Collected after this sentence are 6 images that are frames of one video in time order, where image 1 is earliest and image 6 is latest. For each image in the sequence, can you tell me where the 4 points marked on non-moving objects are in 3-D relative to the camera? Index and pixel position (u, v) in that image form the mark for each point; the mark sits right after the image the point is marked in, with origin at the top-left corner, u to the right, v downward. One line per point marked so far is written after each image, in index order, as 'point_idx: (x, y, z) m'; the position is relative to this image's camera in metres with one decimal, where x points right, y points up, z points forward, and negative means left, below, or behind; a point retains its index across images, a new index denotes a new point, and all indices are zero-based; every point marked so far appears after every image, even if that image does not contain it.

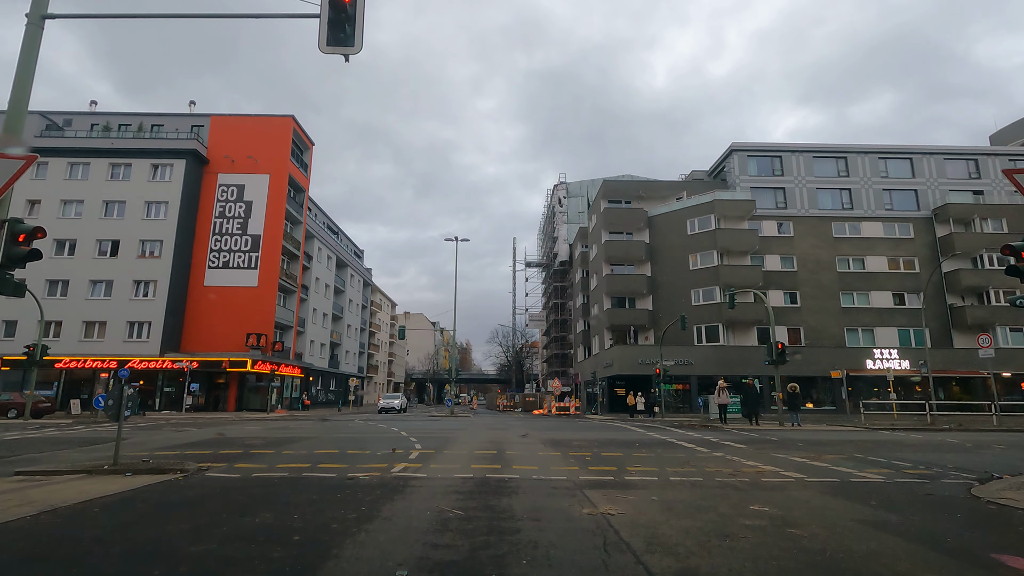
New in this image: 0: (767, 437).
0: (+7.6, -4.5, +15.5) m
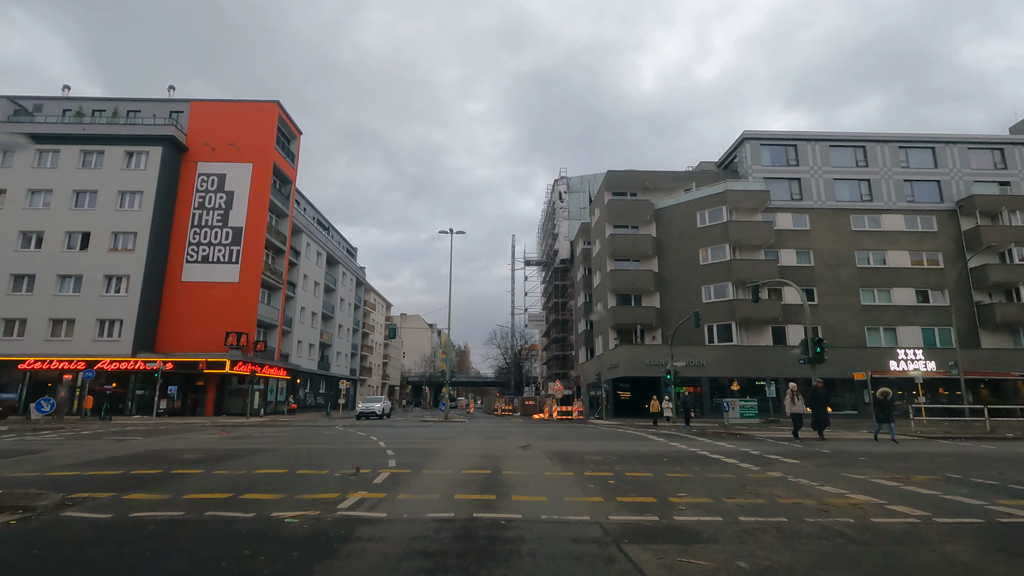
0: (+7.6, -4.0, +12.9) m
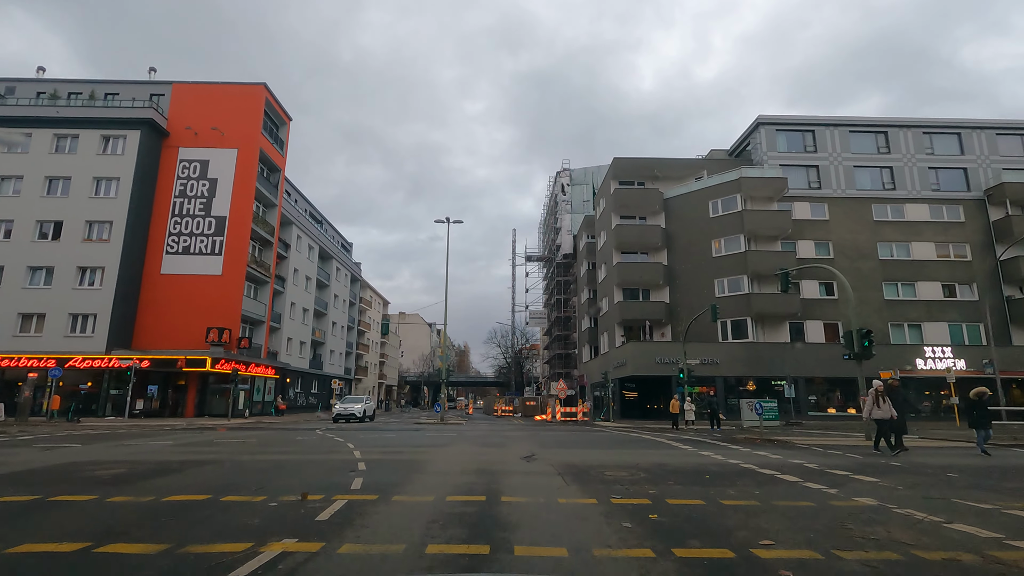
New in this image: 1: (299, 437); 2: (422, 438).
0: (+7.6, -3.5, +10.6) m
1: (-7.1, -5.0, +17.5) m
2: (-2.9, -4.9, +17.2) m
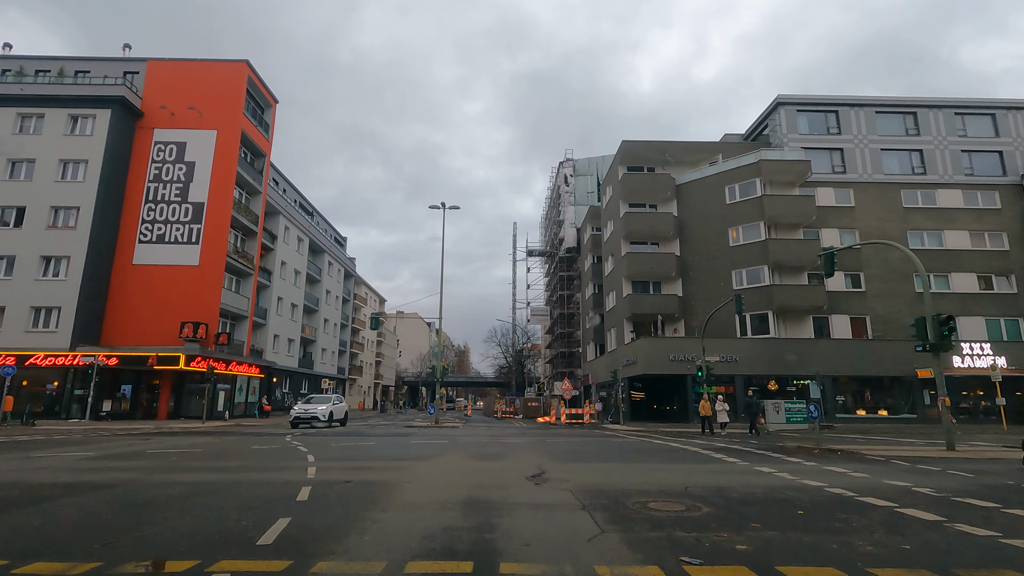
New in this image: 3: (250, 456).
0: (+7.7, -2.9, +7.8) m
1: (-7.1, -4.4, +14.7) m
2: (-2.9, -4.4, +14.4) m
3: (-5.9, -3.8, +11.8) m
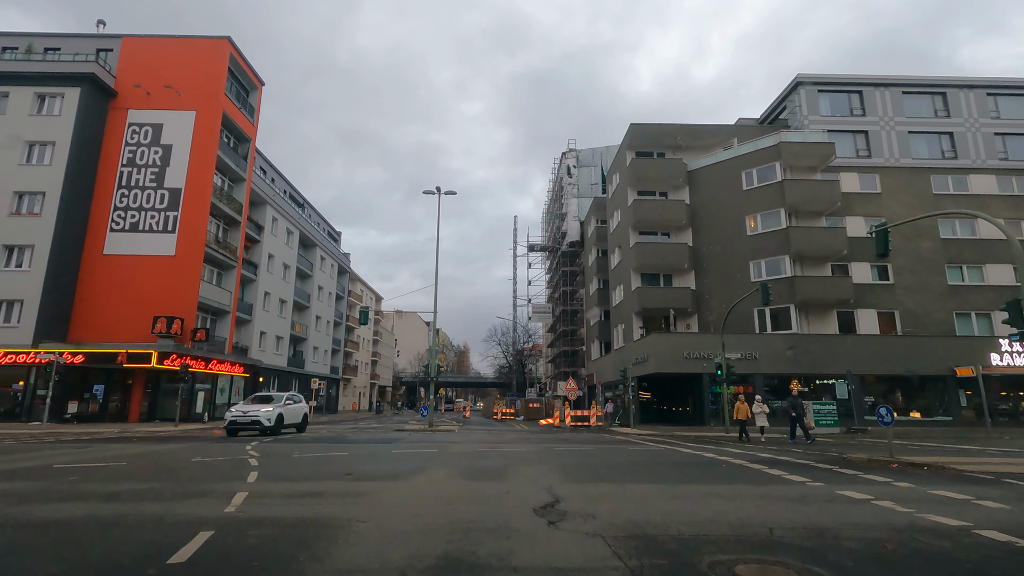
0: (+7.7, -2.4, +5.3) m
1: (-7.0, -3.9, +12.3) m
2: (-2.9, -3.9, +12.0) m
3: (-5.9, -3.3, +9.3) m
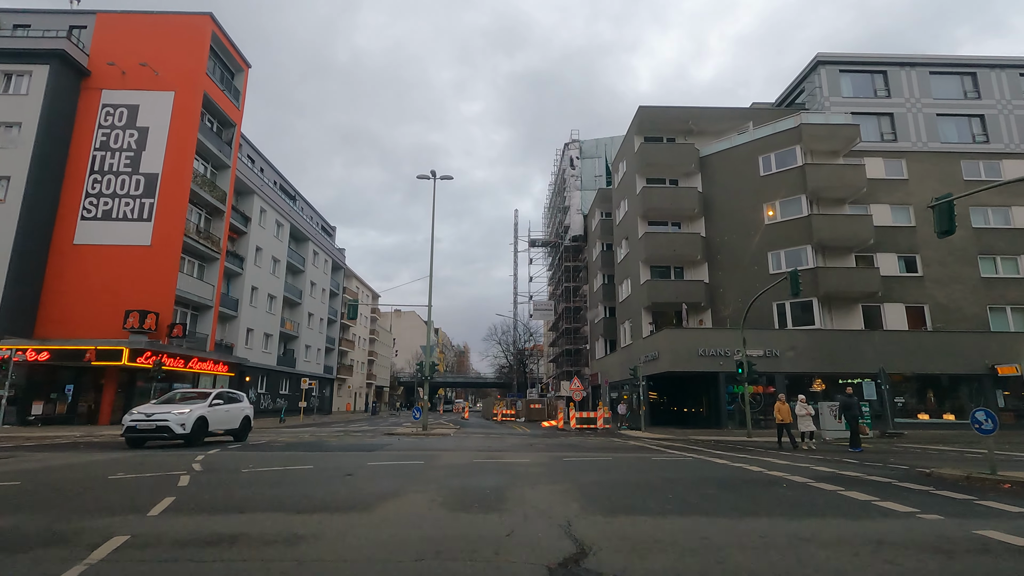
0: (+7.7, -2.0, +3.2) m
1: (-7.0, -3.5, +10.1) m
2: (-2.8, -3.4, +9.8) m
3: (-5.8, -2.8, +7.2) m
